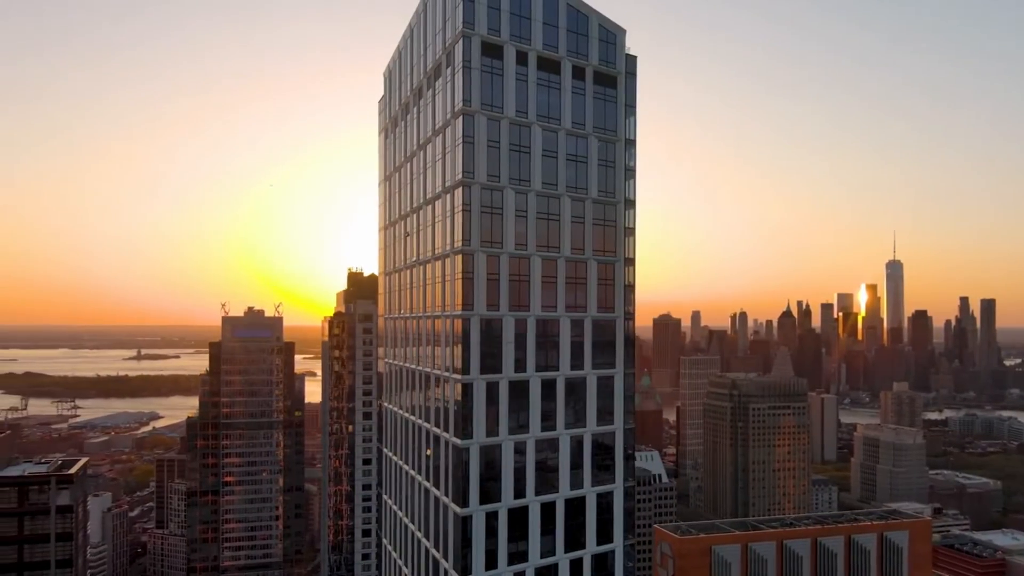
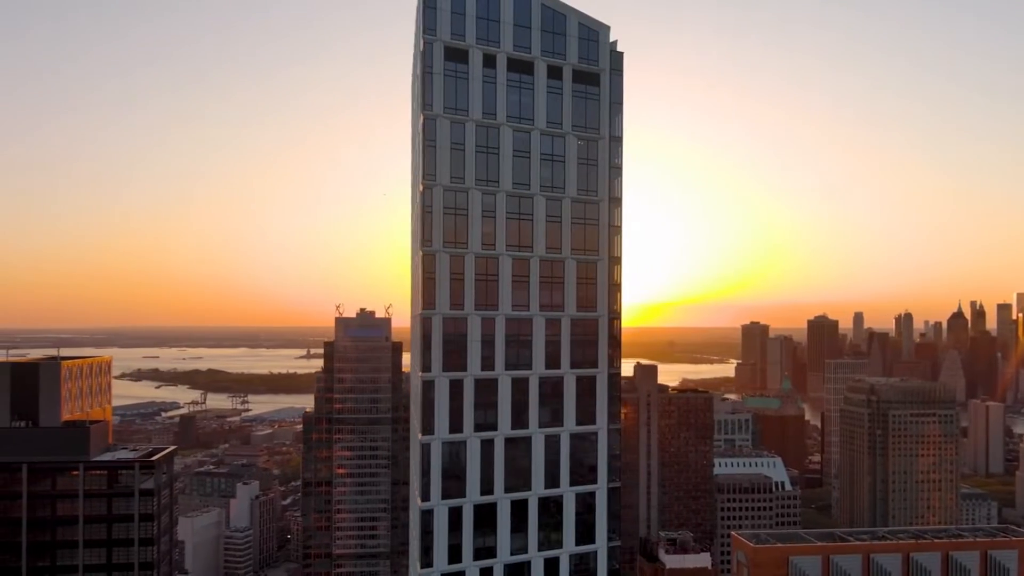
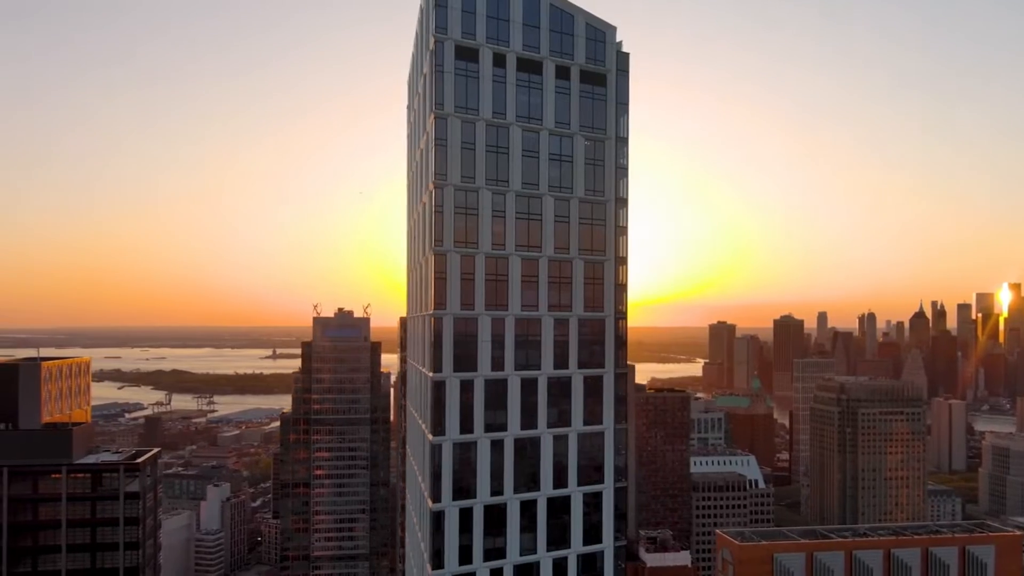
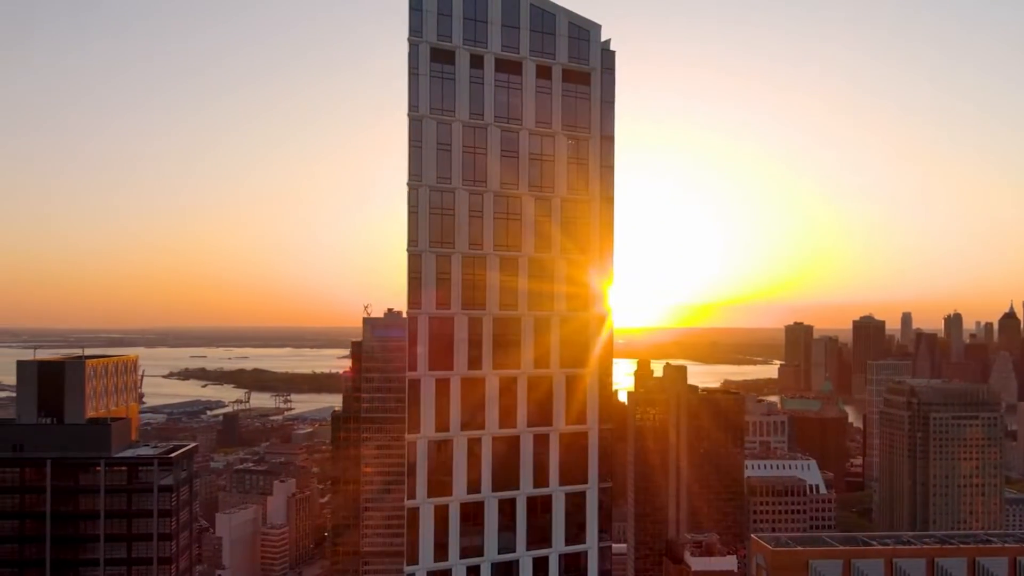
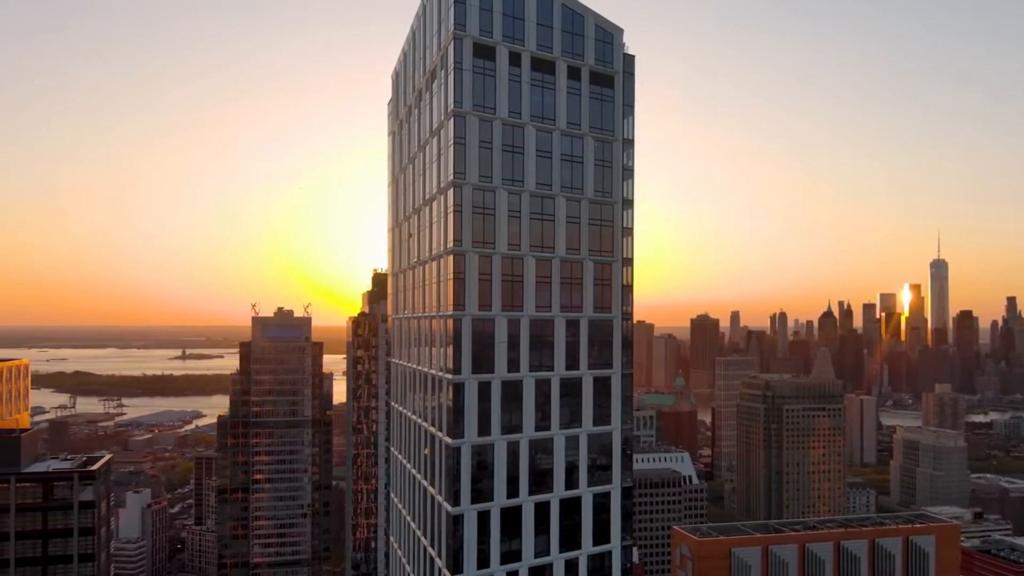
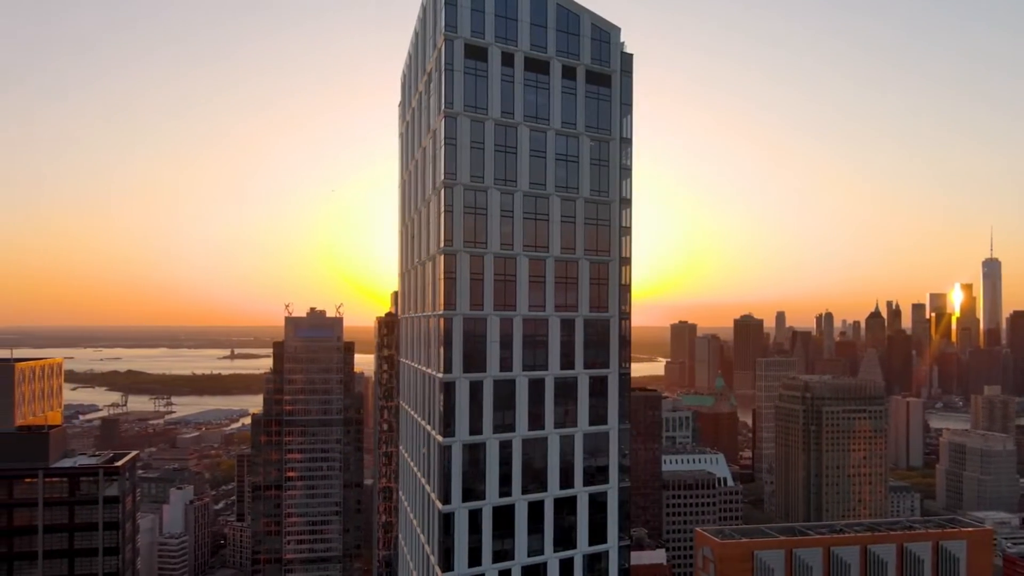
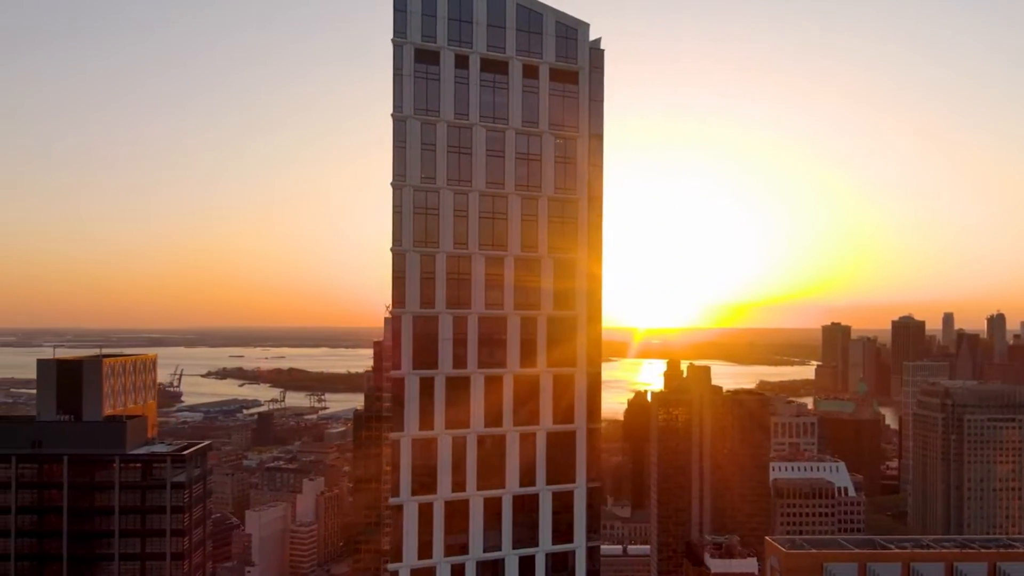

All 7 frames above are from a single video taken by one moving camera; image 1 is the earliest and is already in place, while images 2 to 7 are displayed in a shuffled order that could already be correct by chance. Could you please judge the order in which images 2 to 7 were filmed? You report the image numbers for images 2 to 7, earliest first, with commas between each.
5, 6, 3, 2, 4, 7
